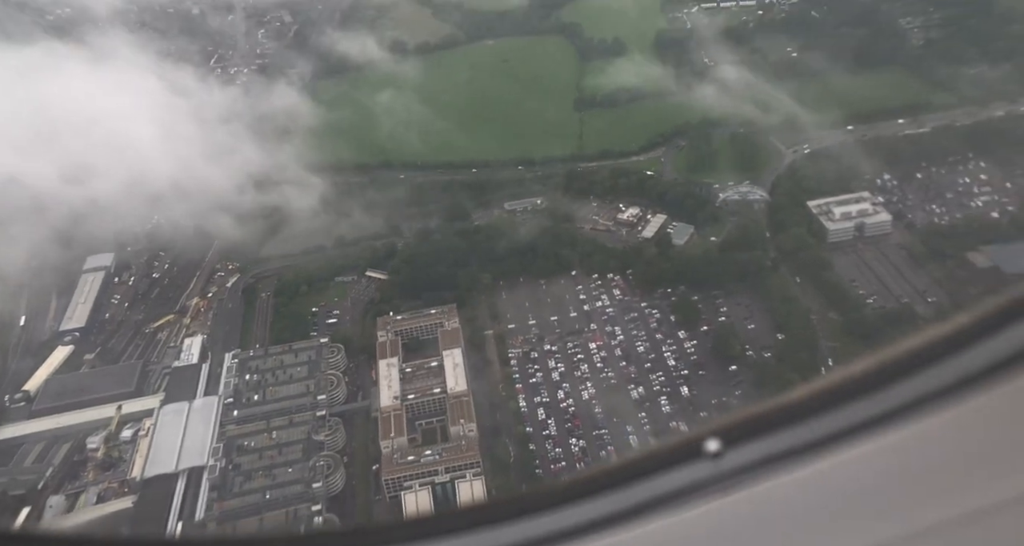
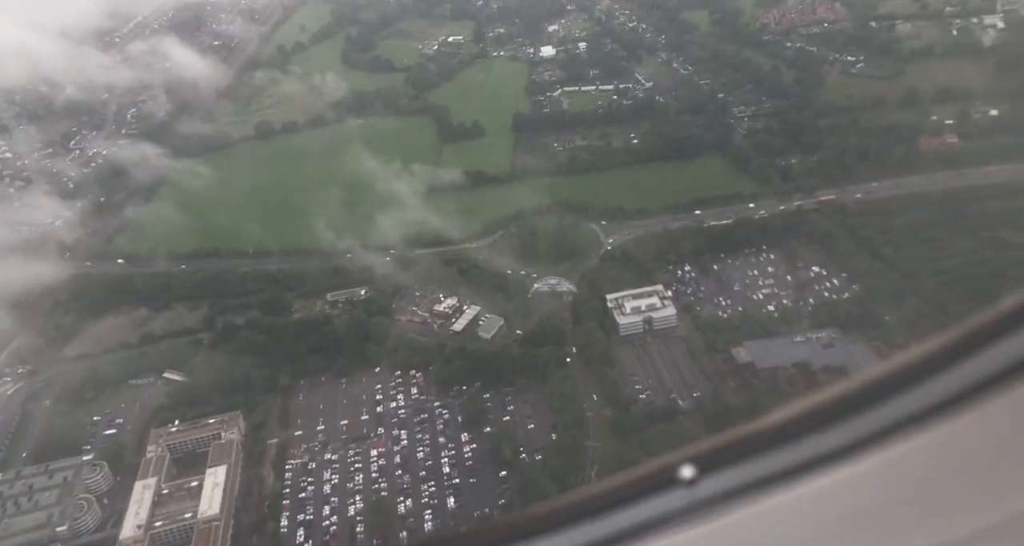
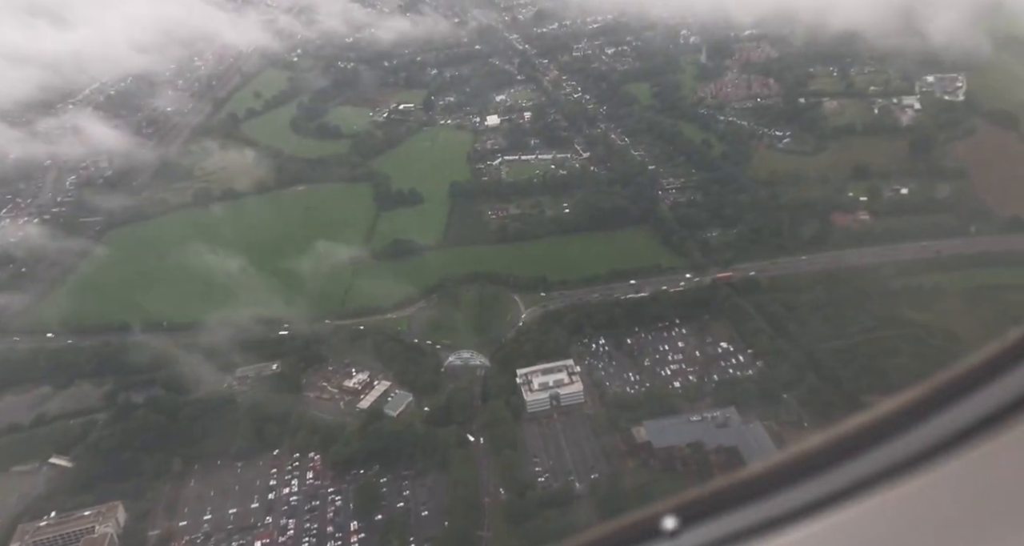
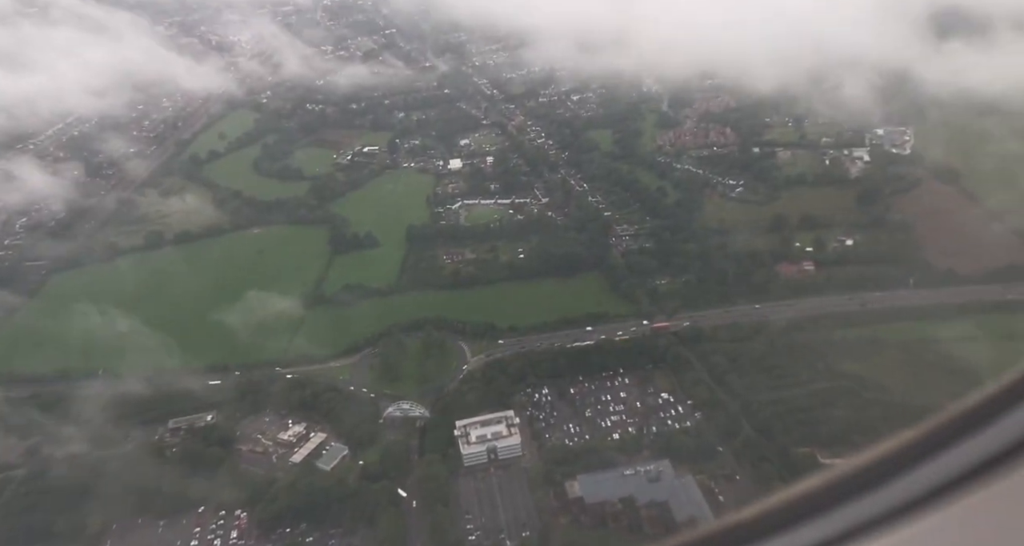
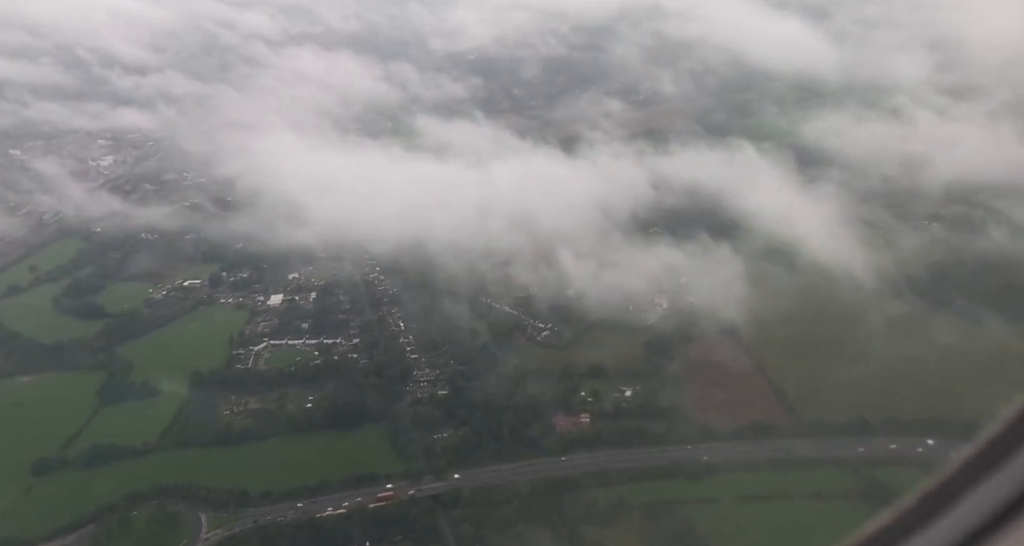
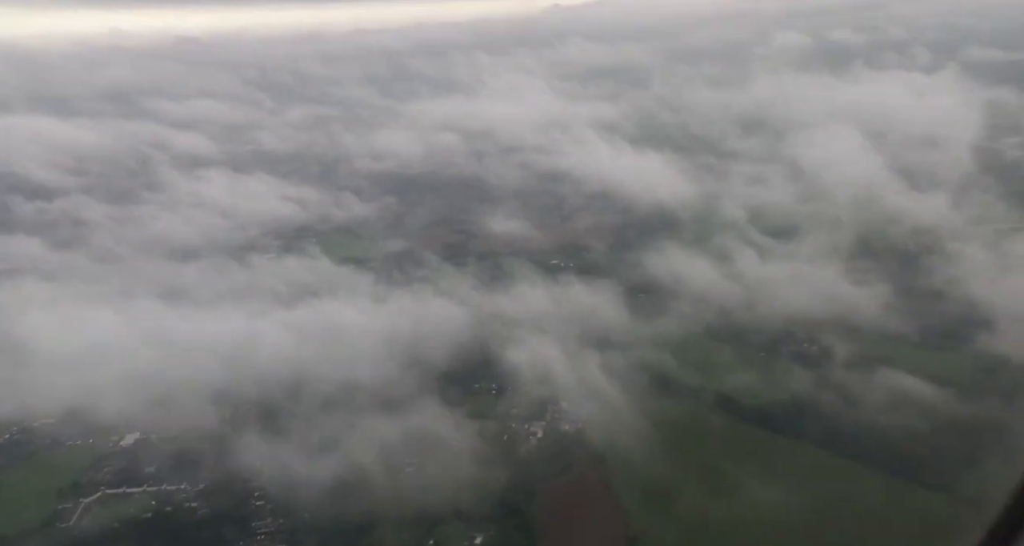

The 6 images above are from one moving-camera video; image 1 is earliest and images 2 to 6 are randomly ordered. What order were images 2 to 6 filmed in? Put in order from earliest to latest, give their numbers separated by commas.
2, 3, 4, 5, 6
